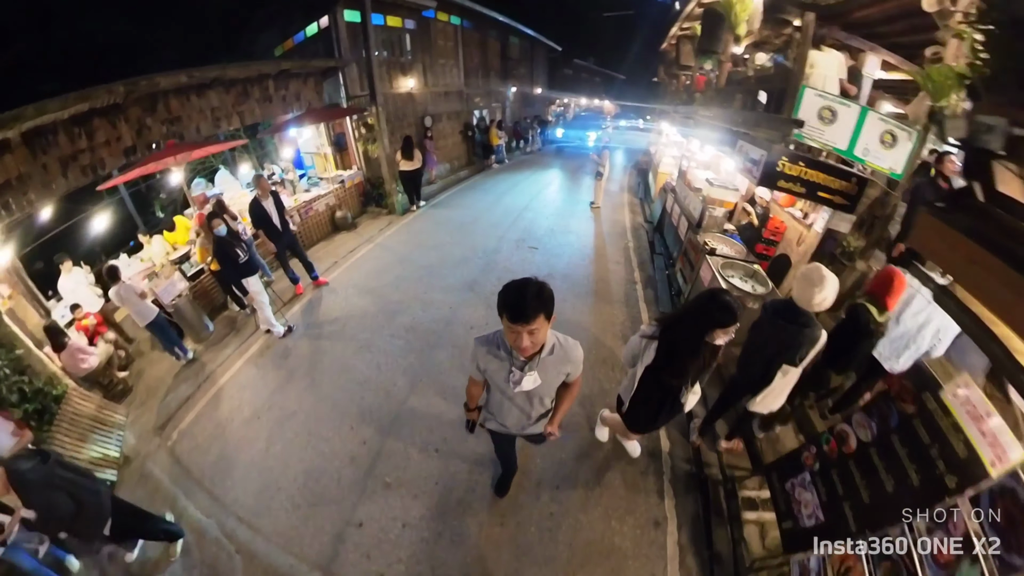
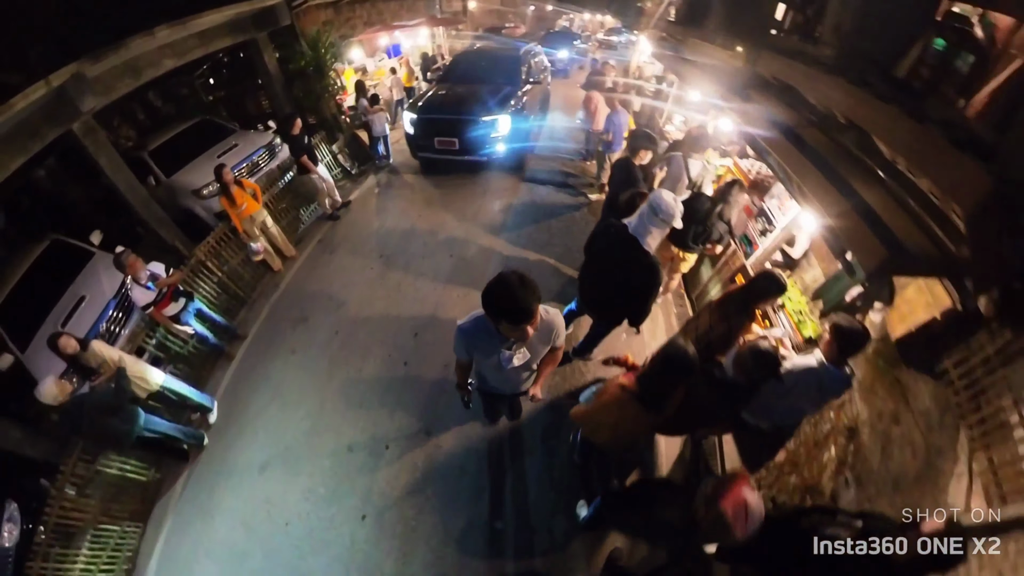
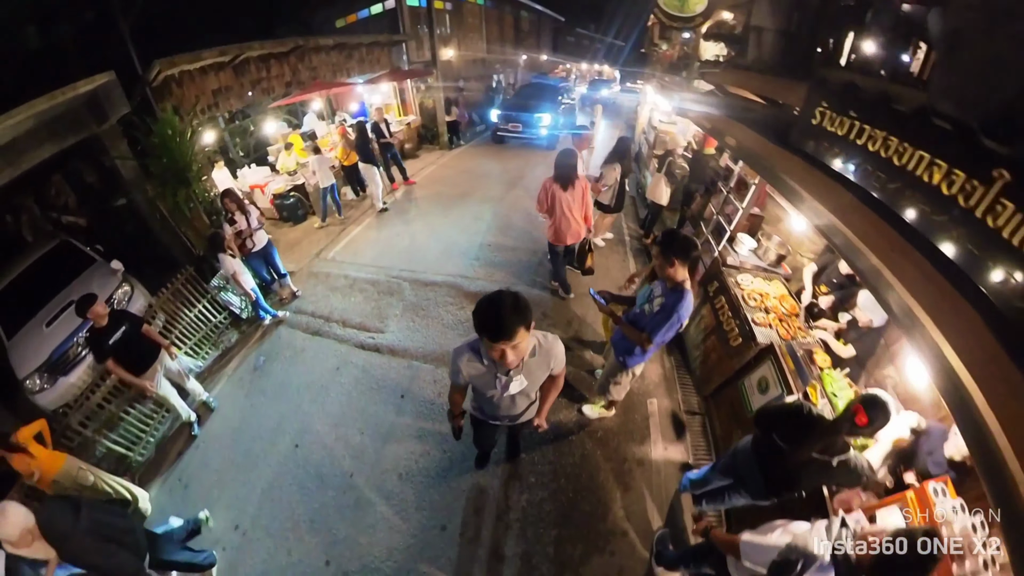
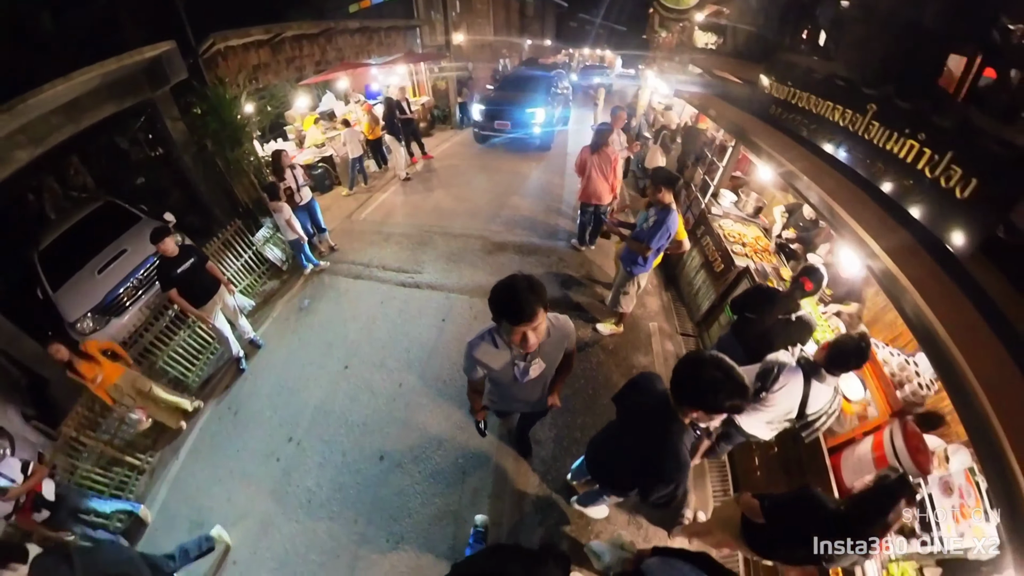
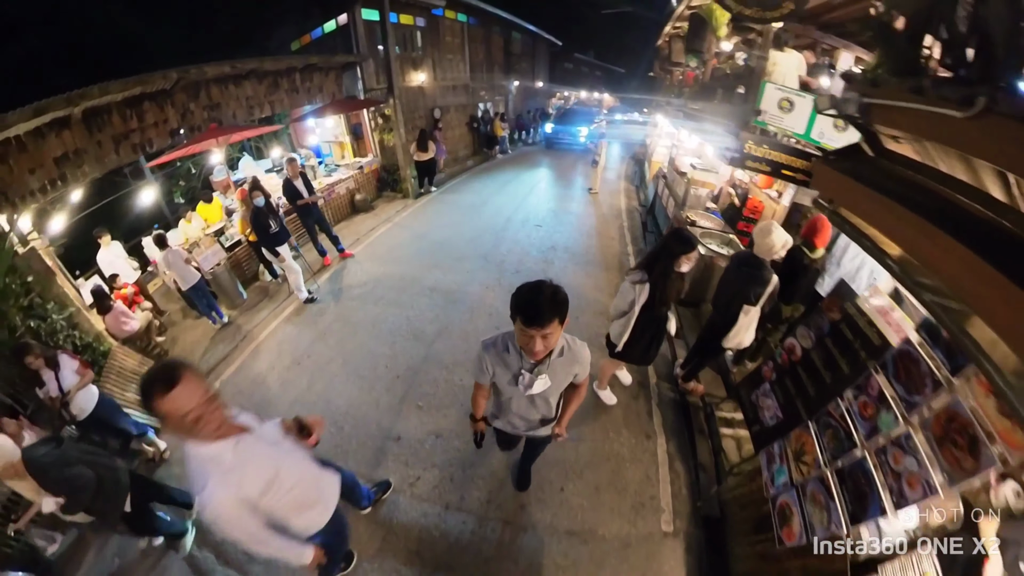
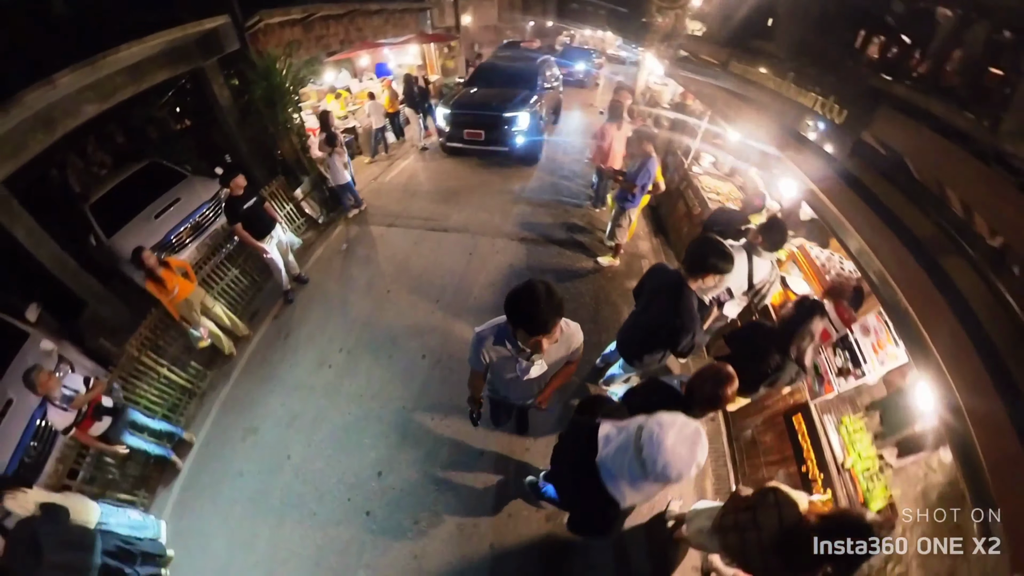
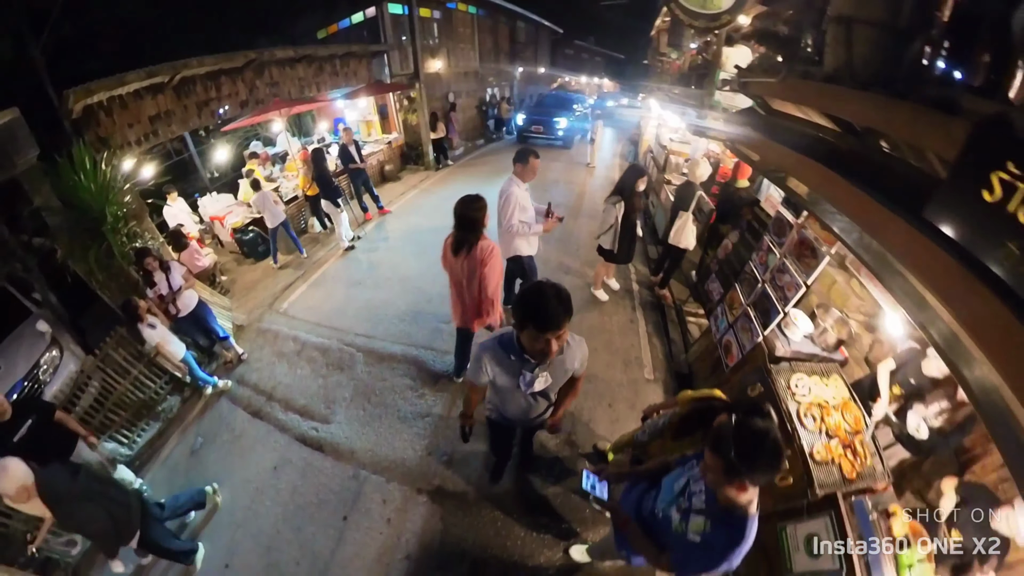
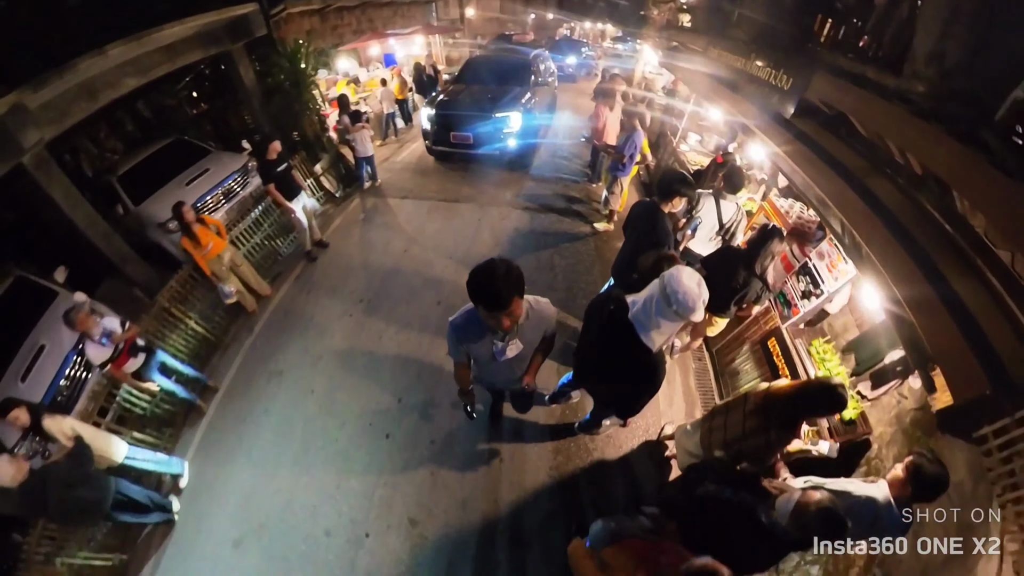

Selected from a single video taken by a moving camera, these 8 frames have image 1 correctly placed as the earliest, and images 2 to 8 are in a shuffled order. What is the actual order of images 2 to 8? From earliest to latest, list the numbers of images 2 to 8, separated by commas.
5, 7, 3, 4, 6, 8, 2
